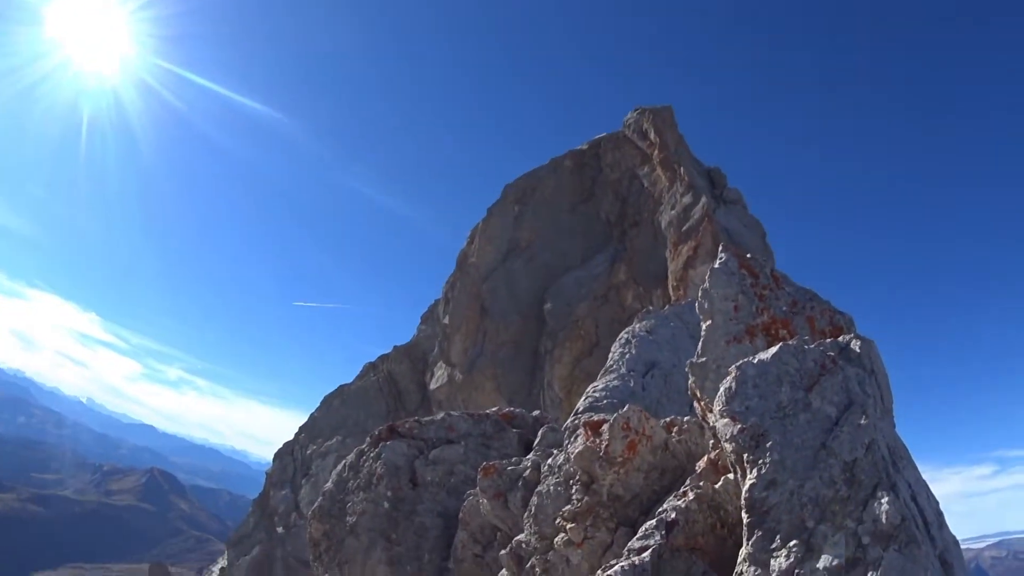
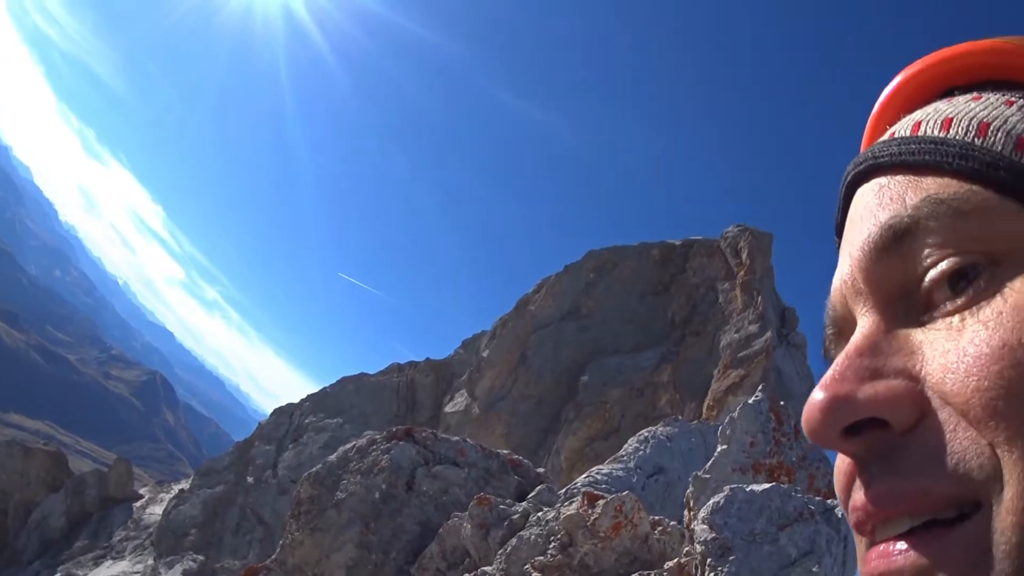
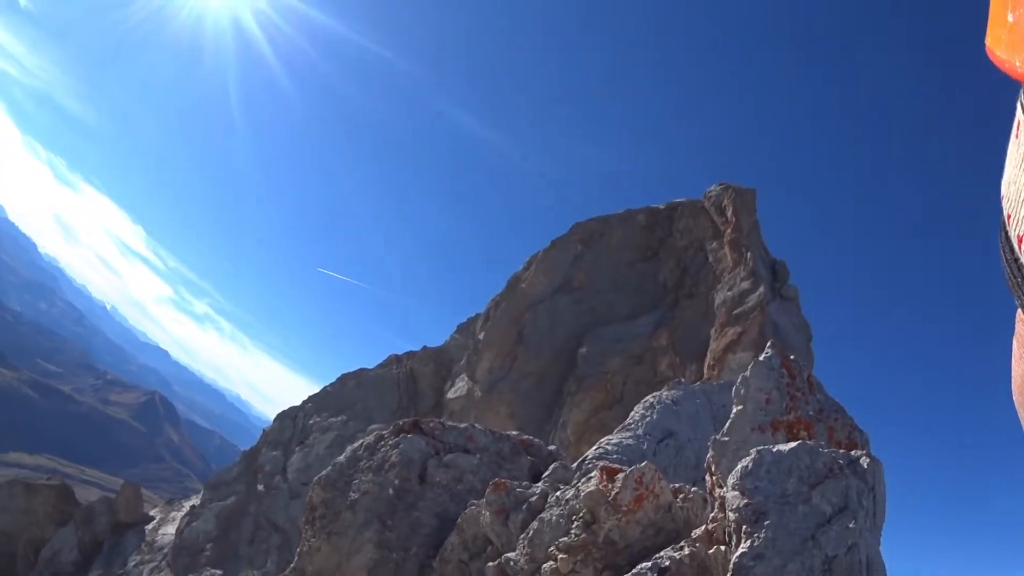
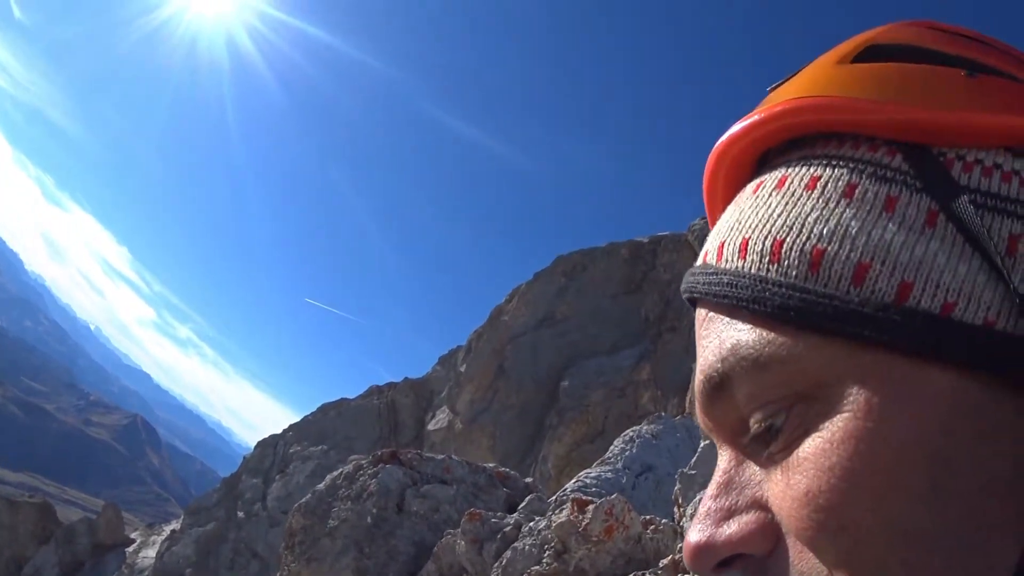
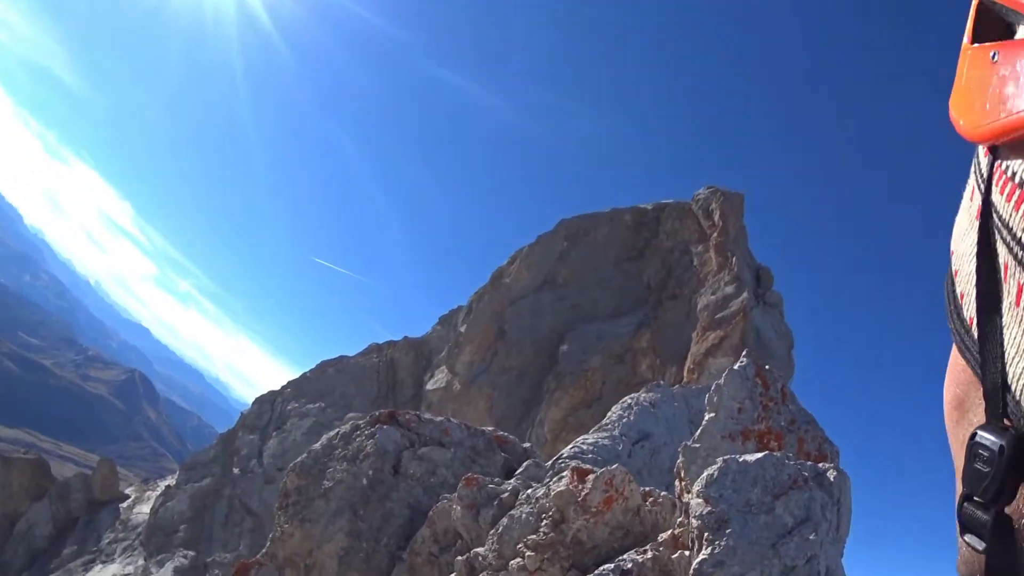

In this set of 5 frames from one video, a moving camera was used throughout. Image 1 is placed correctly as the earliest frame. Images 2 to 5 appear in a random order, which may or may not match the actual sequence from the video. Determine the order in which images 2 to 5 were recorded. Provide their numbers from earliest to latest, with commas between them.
5, 2, 4, 3
